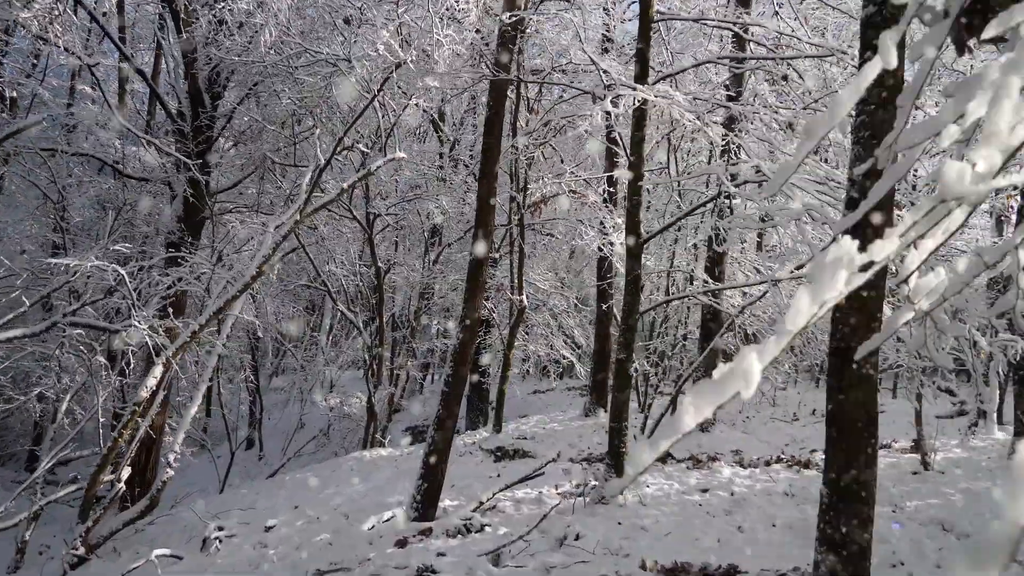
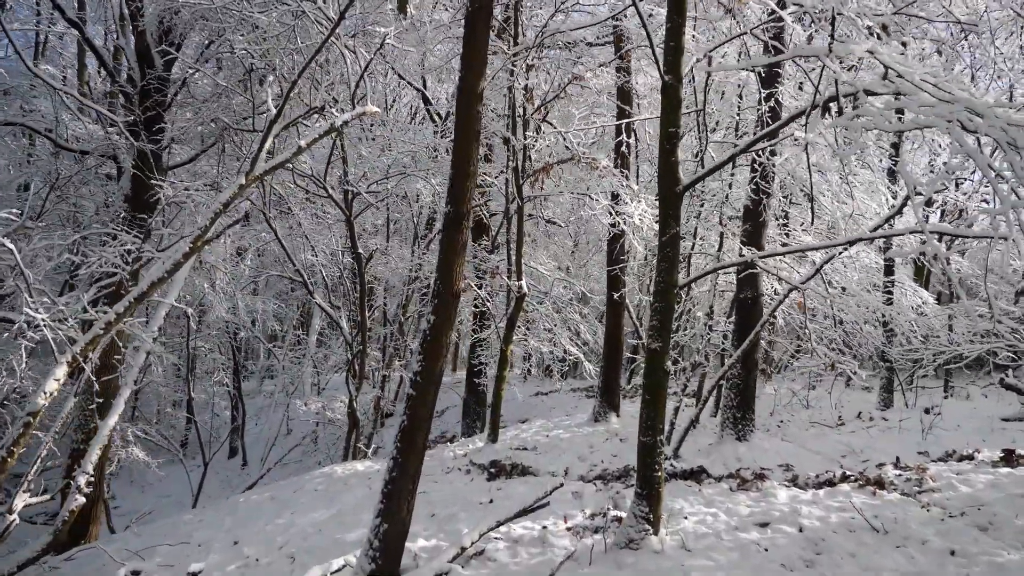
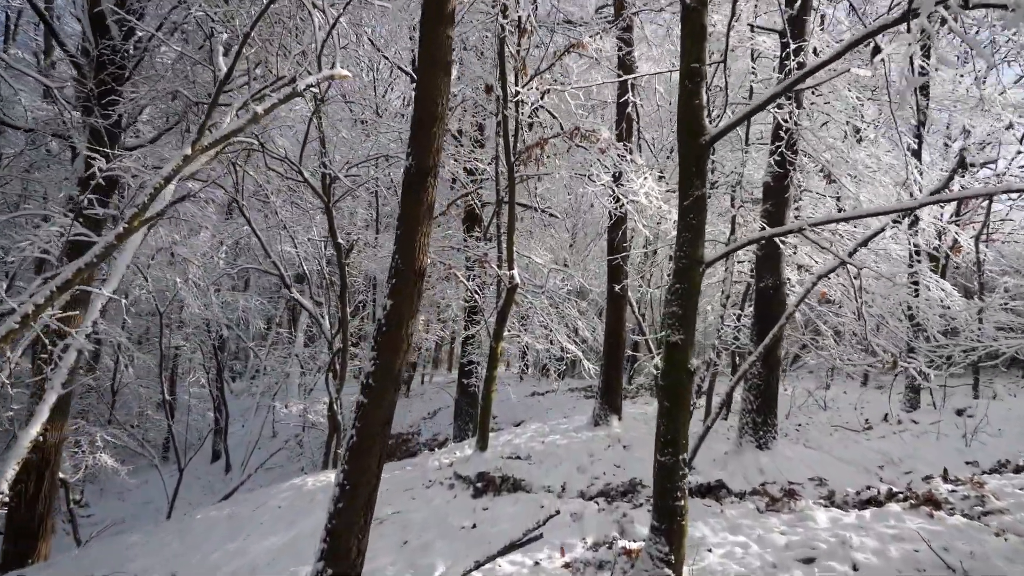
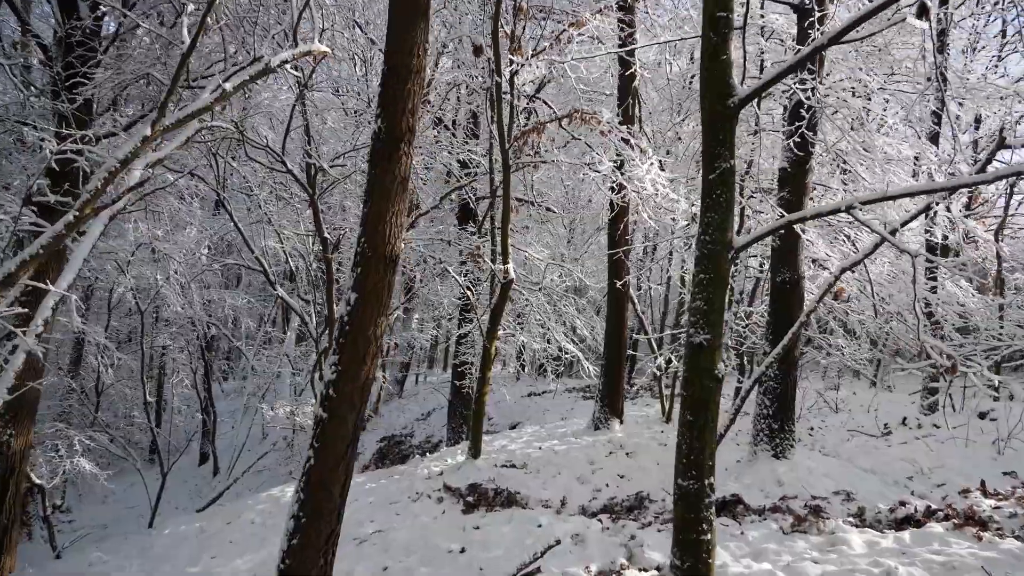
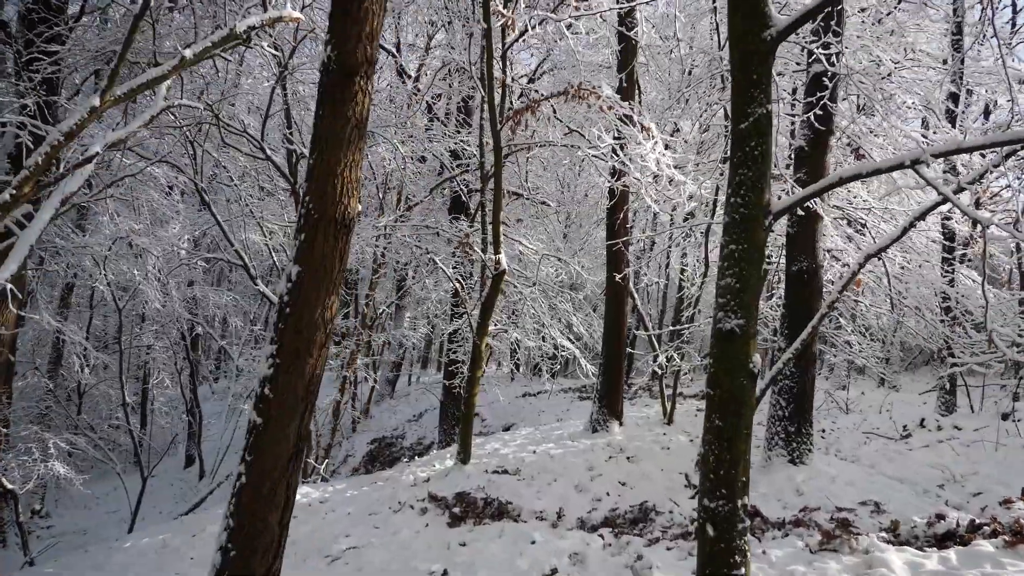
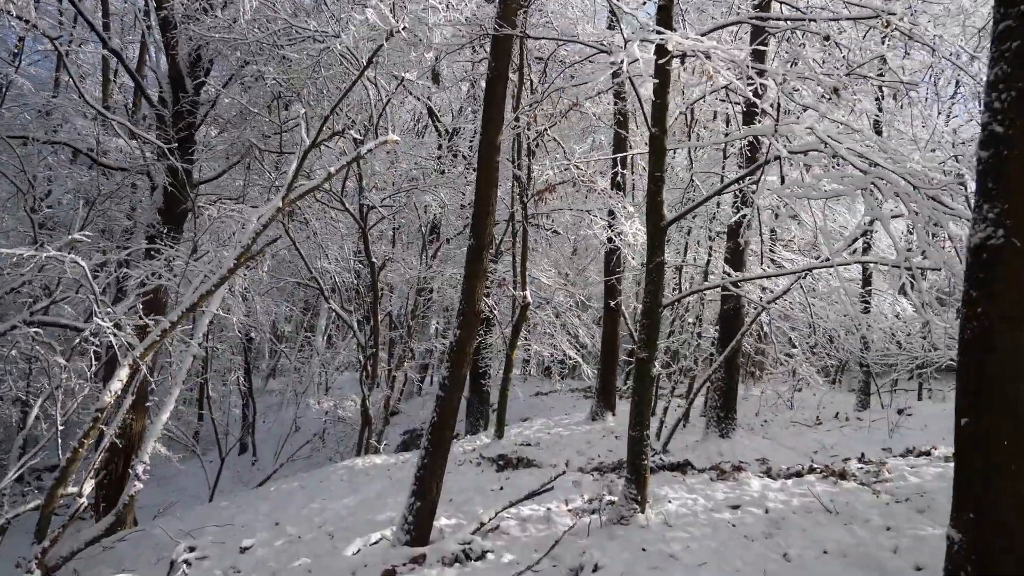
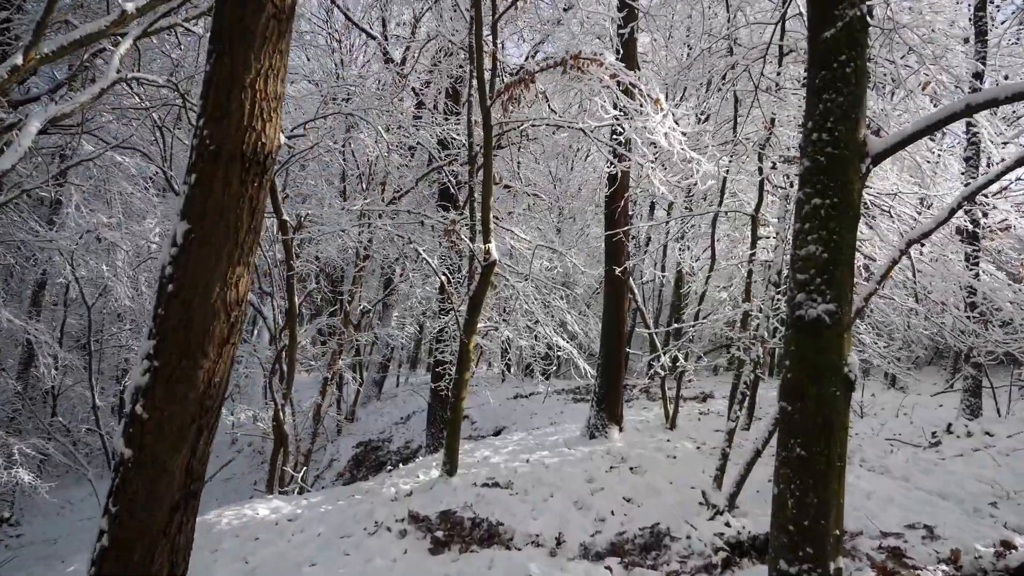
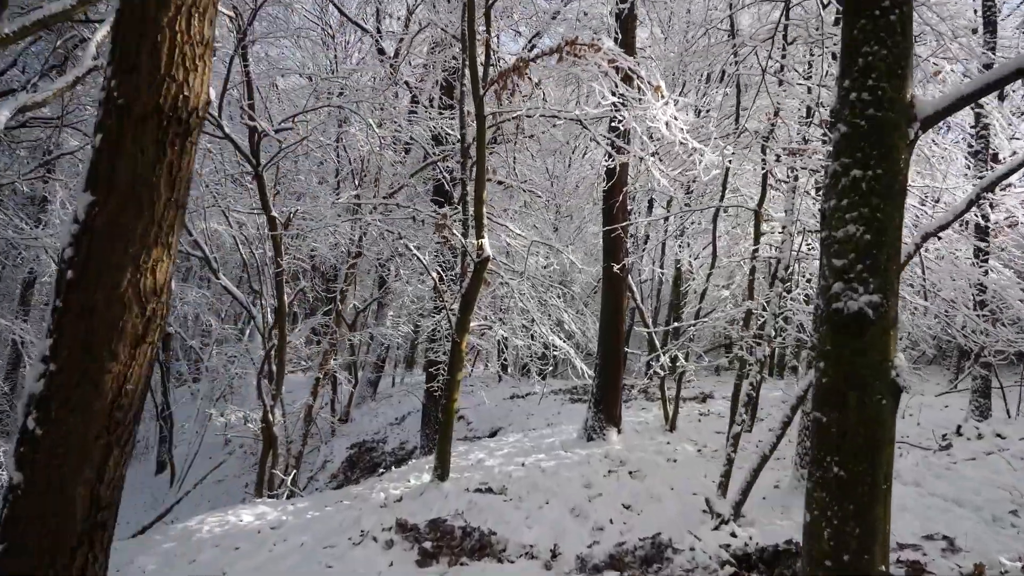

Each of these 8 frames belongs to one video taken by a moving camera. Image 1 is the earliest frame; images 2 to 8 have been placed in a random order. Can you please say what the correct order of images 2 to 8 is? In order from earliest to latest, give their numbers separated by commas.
6, 2, 3, 4, 5, 7, 8
